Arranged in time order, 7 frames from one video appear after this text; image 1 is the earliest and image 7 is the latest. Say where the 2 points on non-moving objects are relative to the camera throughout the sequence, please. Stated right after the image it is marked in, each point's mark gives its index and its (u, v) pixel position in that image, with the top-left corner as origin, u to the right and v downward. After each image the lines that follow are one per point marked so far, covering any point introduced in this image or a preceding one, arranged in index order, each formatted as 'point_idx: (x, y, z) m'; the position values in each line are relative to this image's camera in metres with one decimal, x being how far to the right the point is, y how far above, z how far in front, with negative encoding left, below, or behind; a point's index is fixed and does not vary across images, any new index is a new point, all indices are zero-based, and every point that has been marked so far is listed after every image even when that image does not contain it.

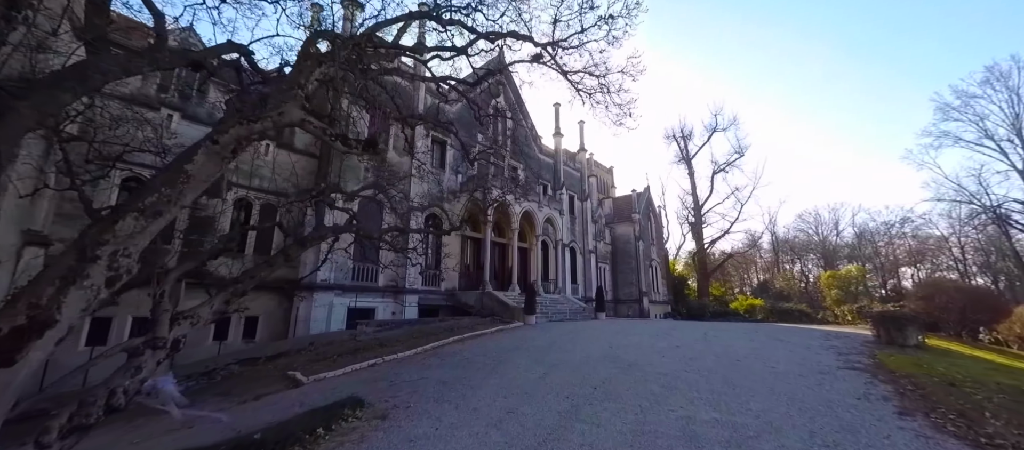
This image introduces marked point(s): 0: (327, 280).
0: (-6.9, -2.0, +13.4) m
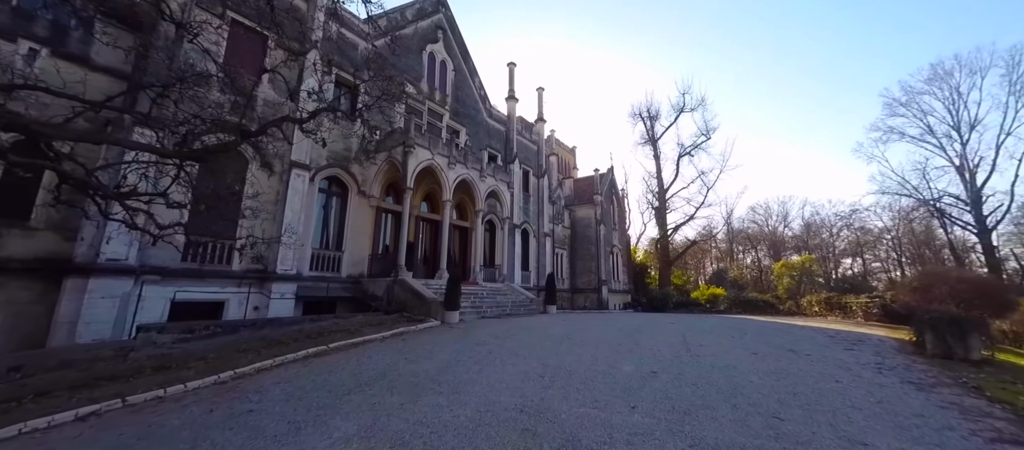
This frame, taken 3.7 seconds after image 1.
0: (-9.2, -0.8, +8.6) m
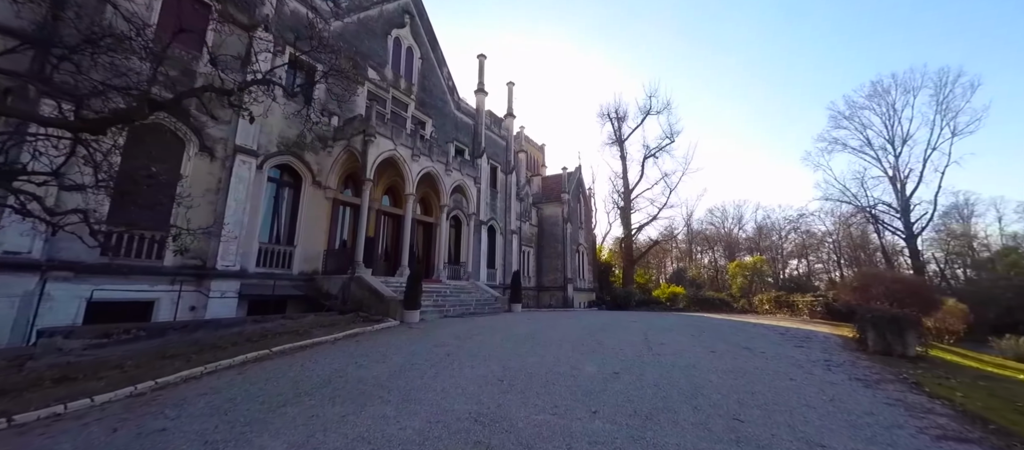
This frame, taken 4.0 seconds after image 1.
0: (-10.0, -0.5, +7.5) m
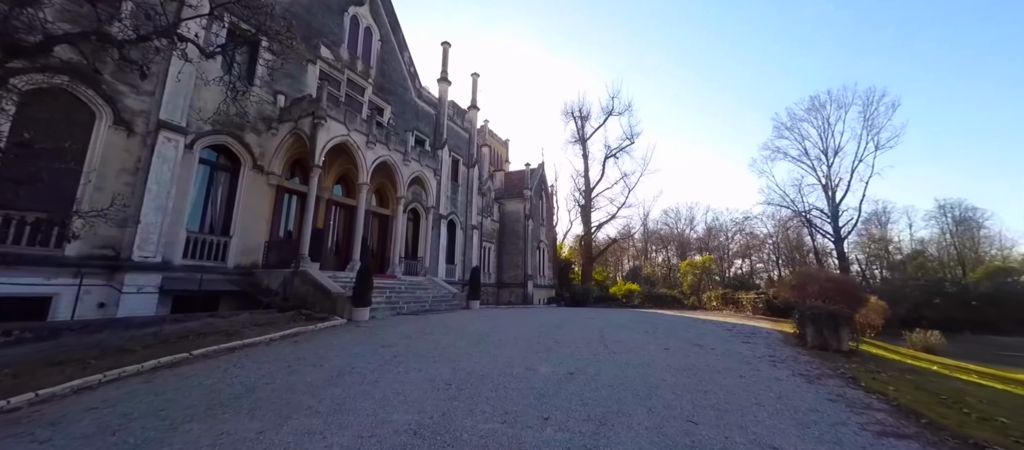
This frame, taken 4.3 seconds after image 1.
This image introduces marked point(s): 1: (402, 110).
0: (-10.8, -0.2, +6.1) m
1: (-5.6, +5.9, +18.7) m
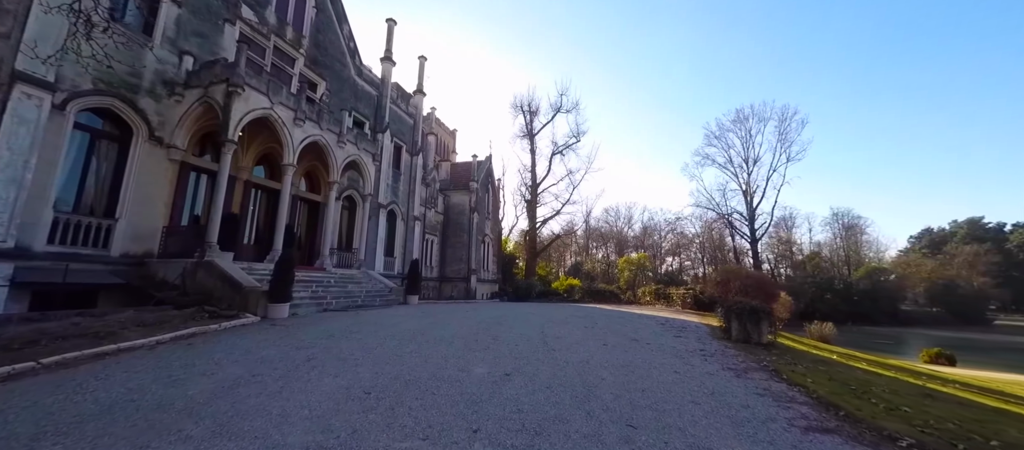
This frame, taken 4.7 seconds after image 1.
0: (-11.7, +0.3, +4.0) m
1: (-8.1, +6.4, +17.2) m
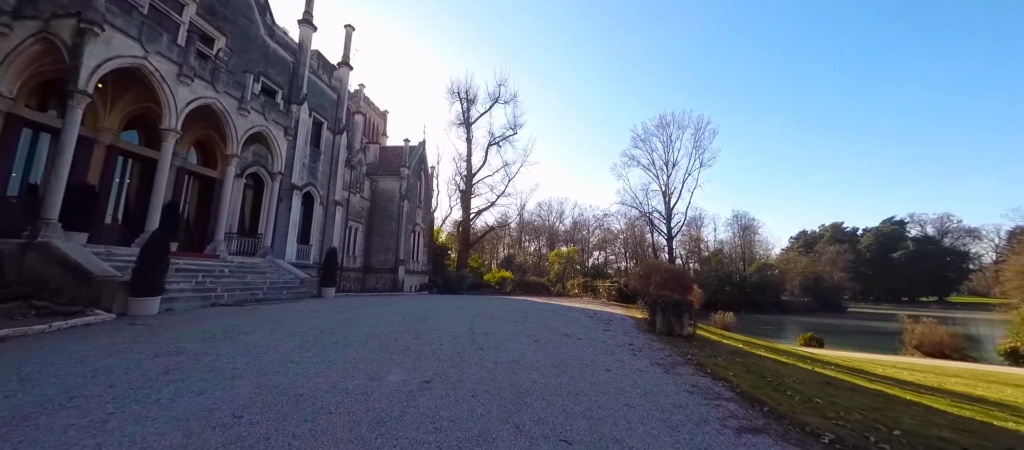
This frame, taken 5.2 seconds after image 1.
0: (-12.2, +0.8, +1.3) m
1: (-10.8, +7.2, +14.7) m
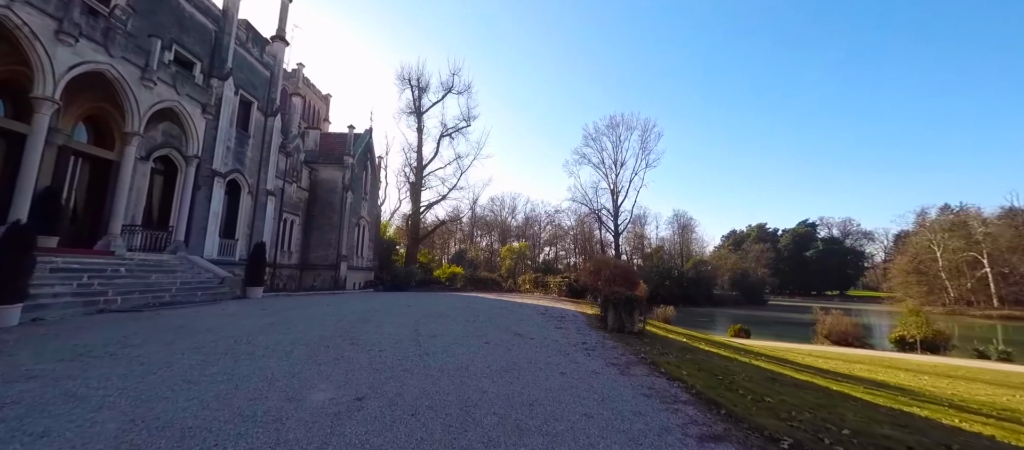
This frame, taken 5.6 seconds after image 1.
0: (-12.2, +1.0, -0.8) m
1: (-12.5, +7.5, +12.7) m
